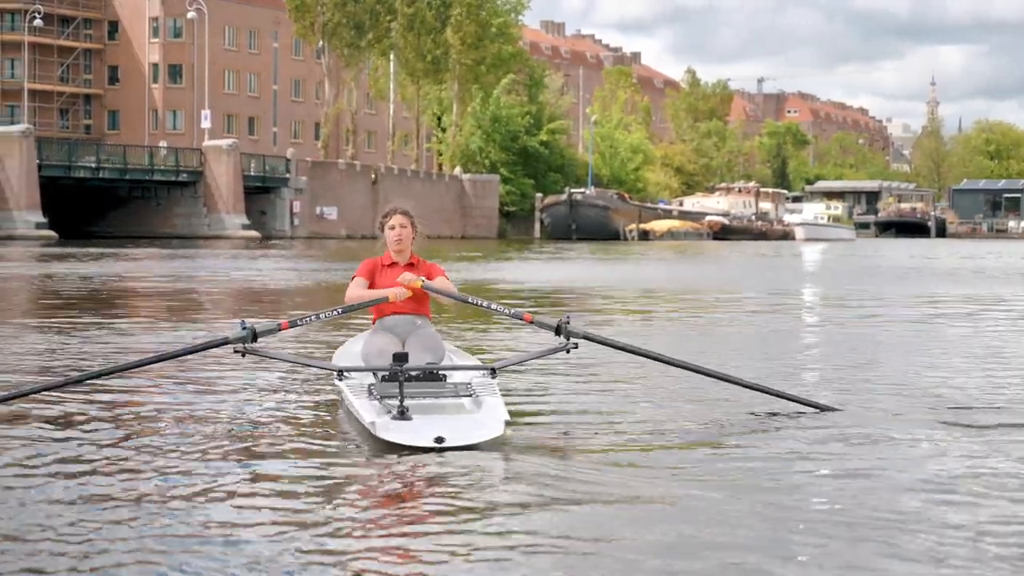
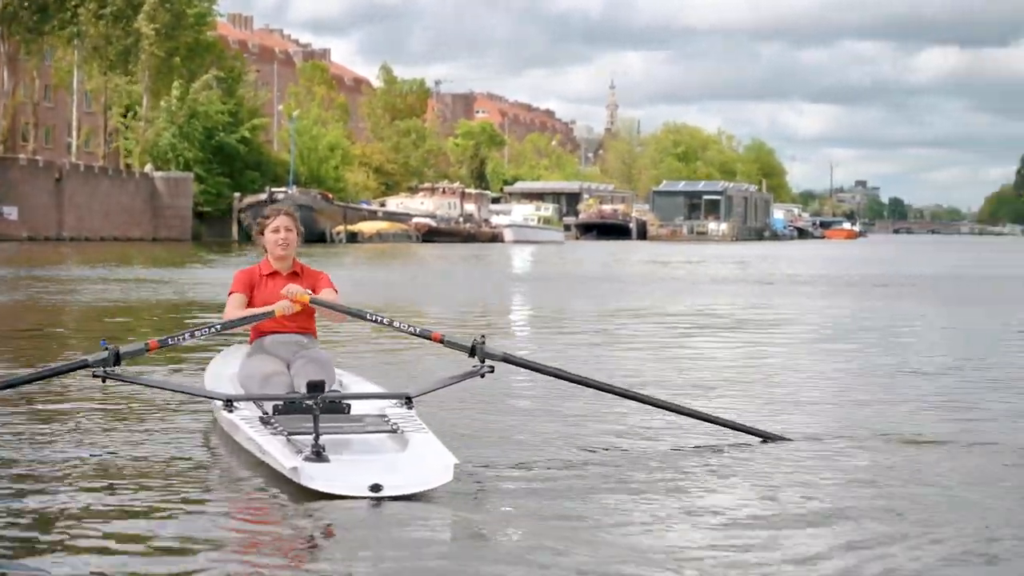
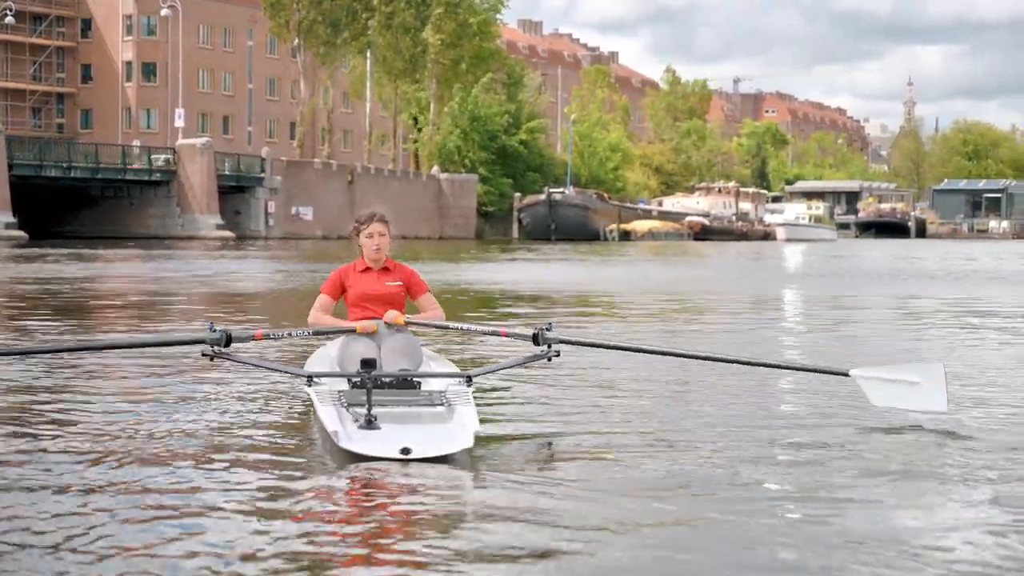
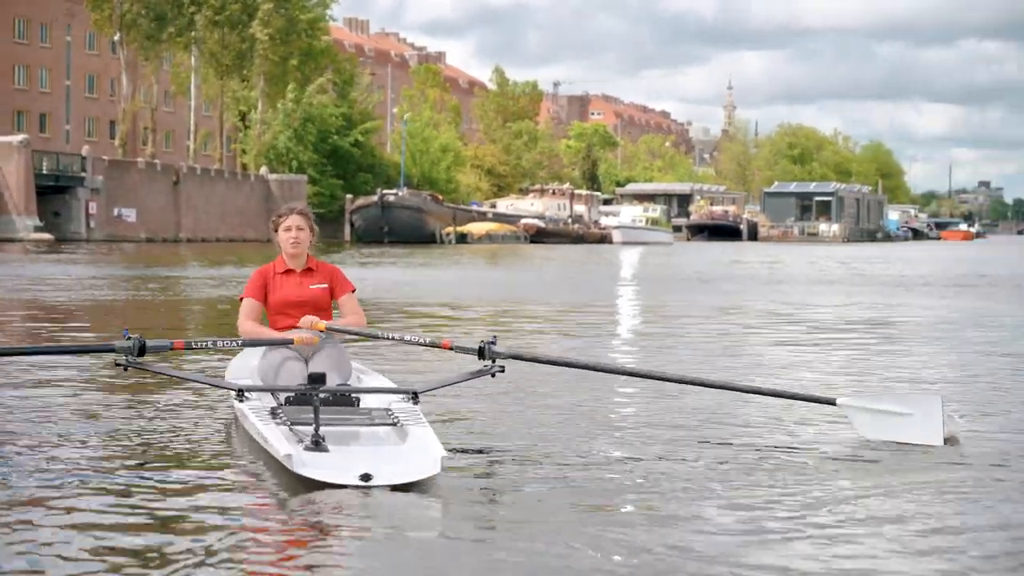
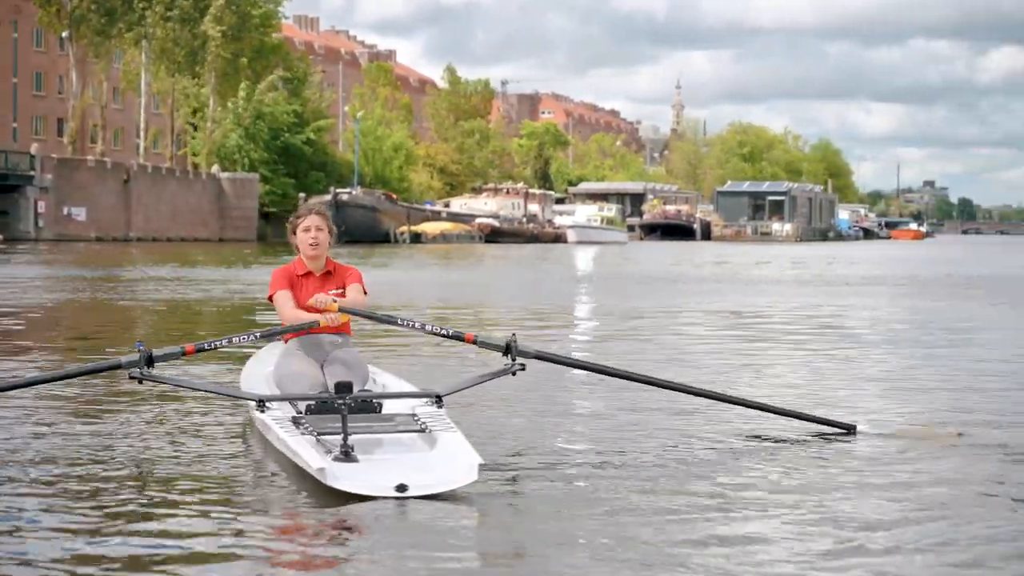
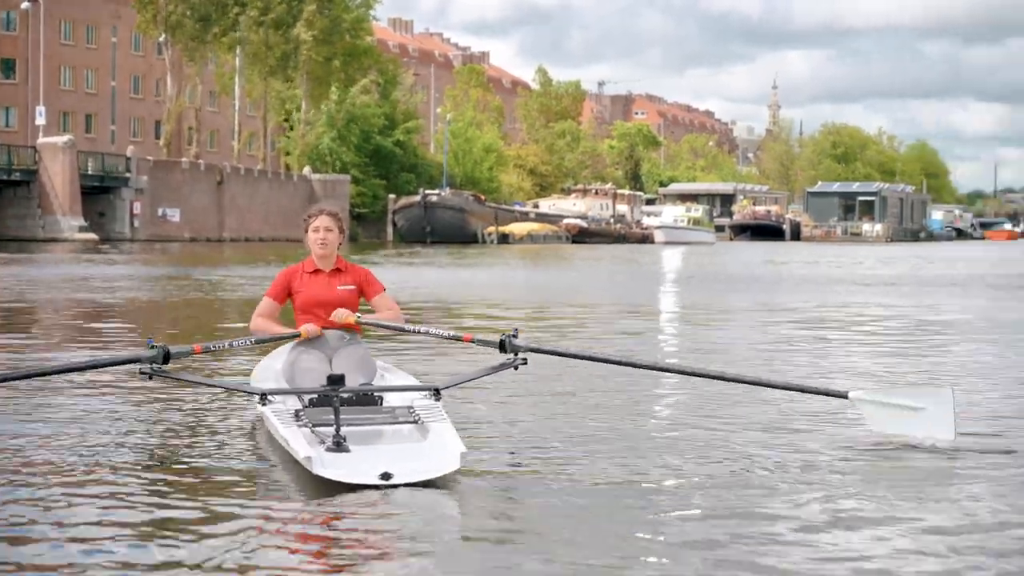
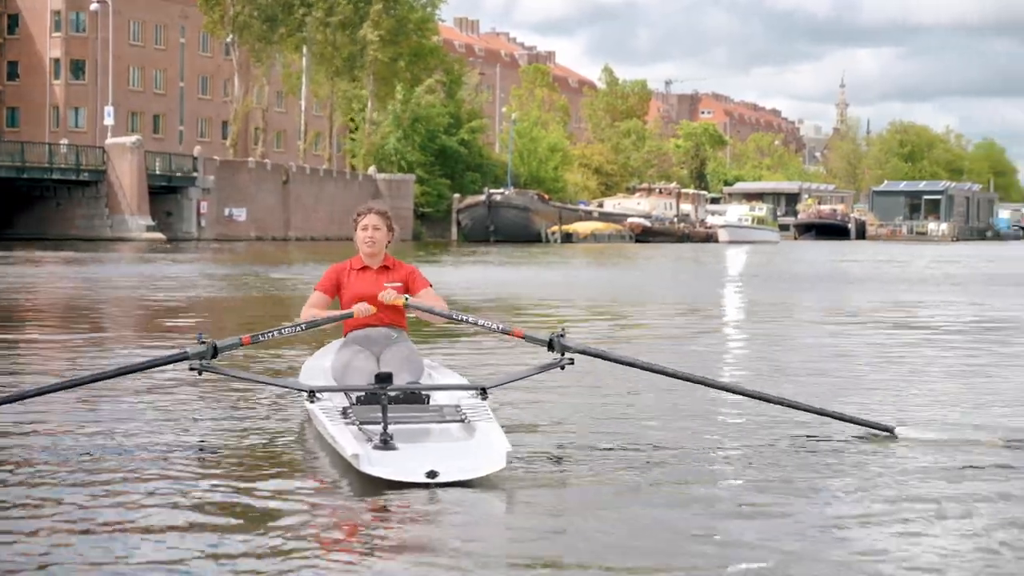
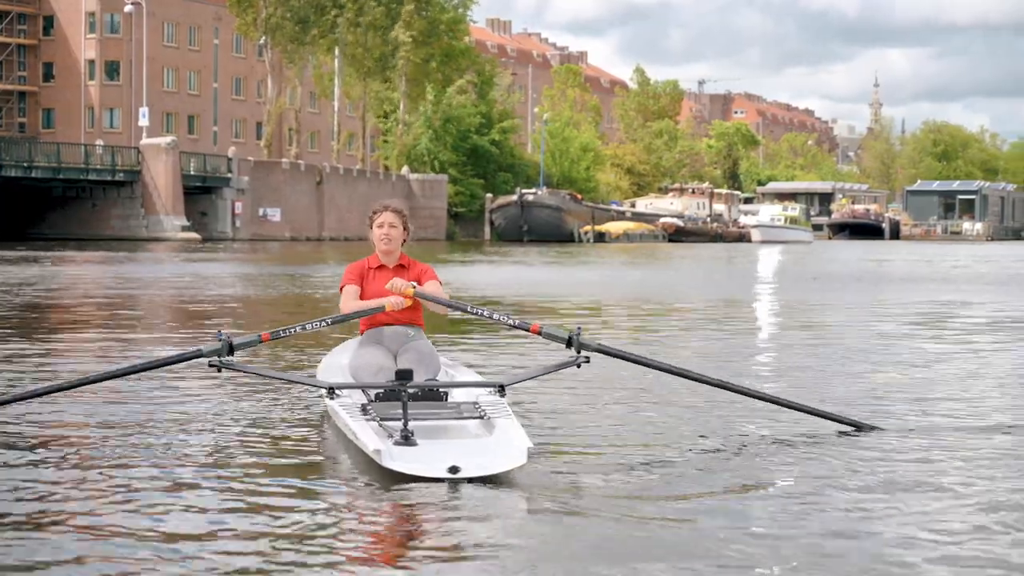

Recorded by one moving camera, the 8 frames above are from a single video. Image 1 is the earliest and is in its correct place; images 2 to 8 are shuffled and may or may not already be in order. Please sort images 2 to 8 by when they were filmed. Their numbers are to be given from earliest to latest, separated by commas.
3, 8, 7, 6, 4, 5, 2
